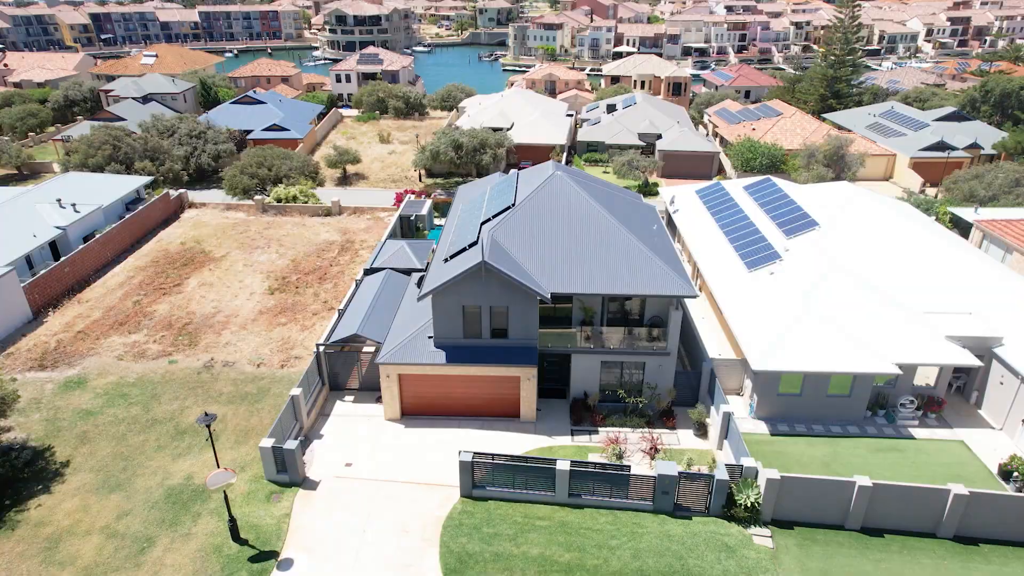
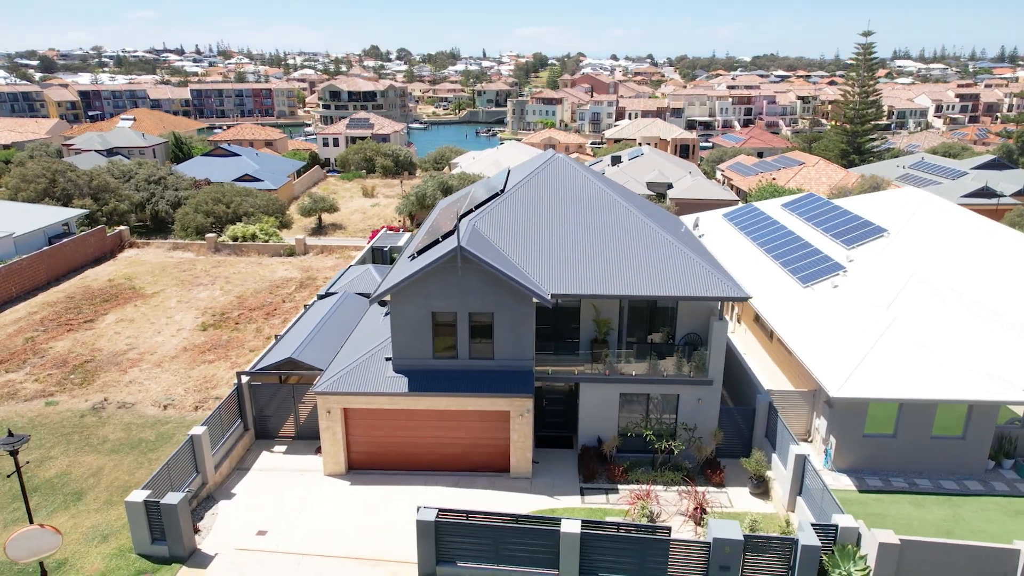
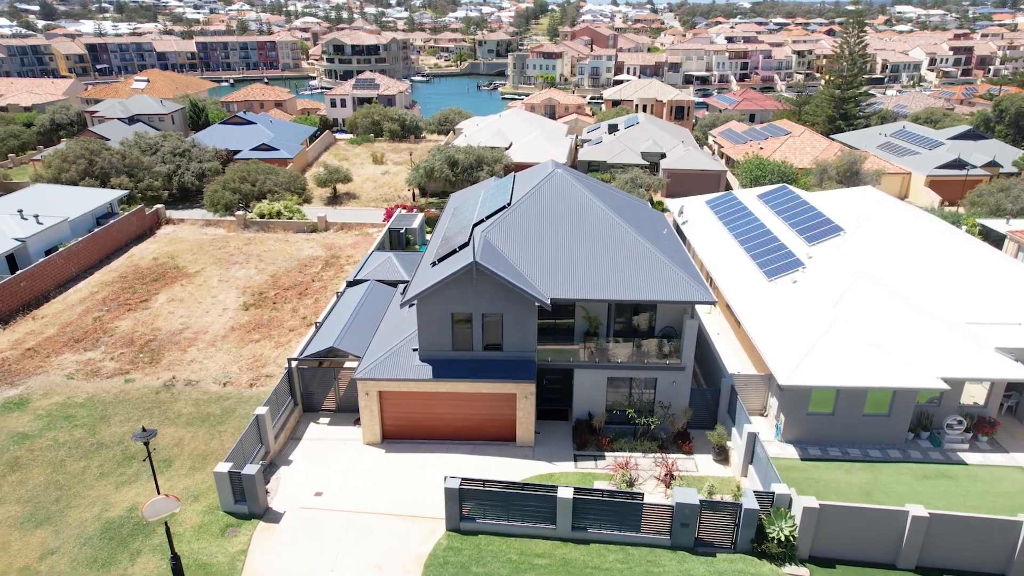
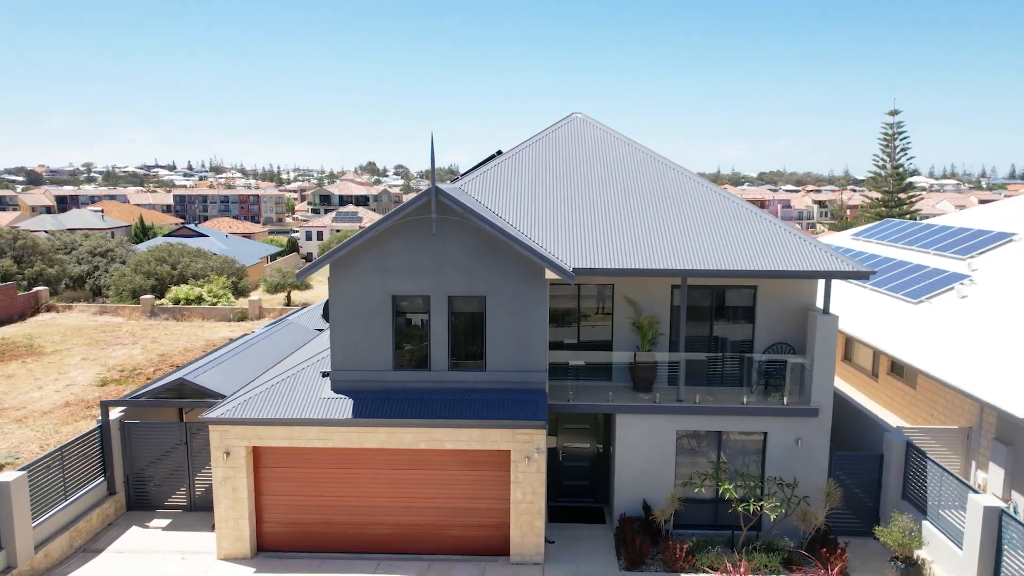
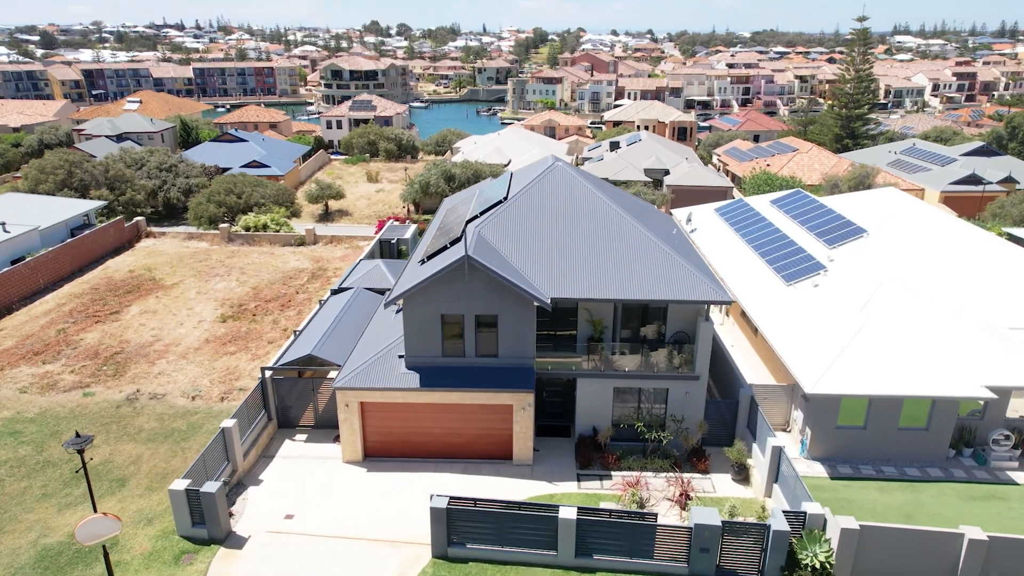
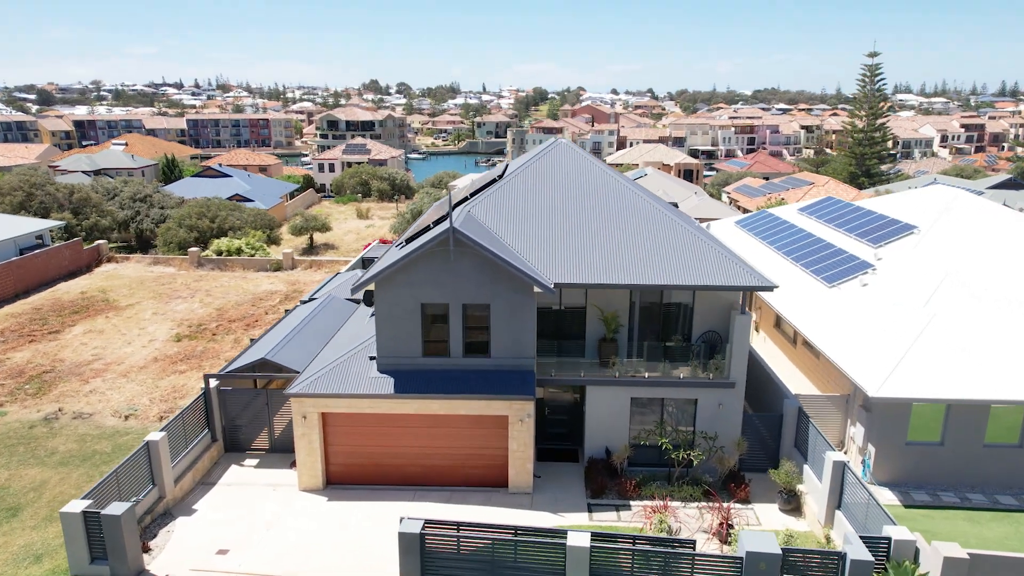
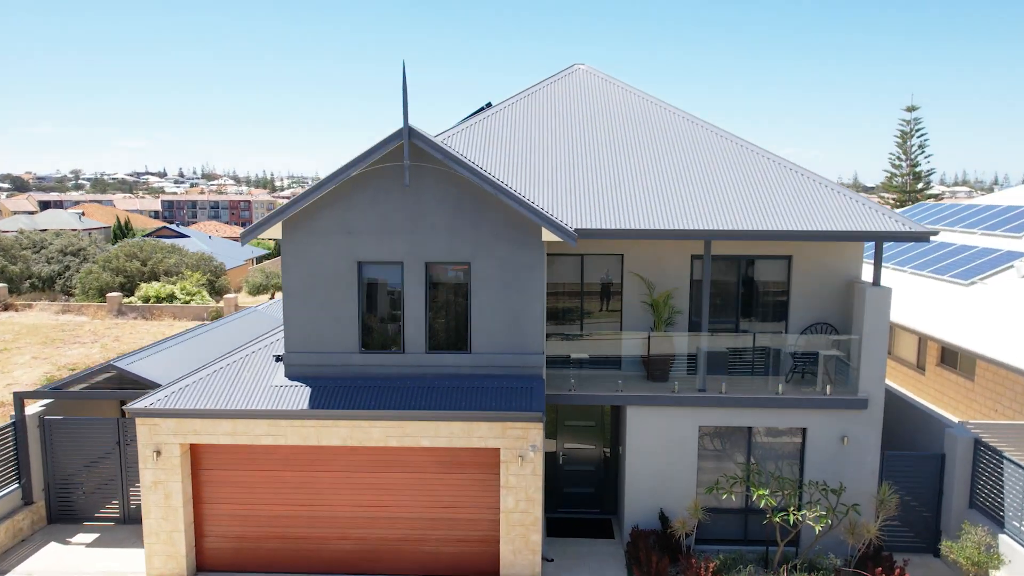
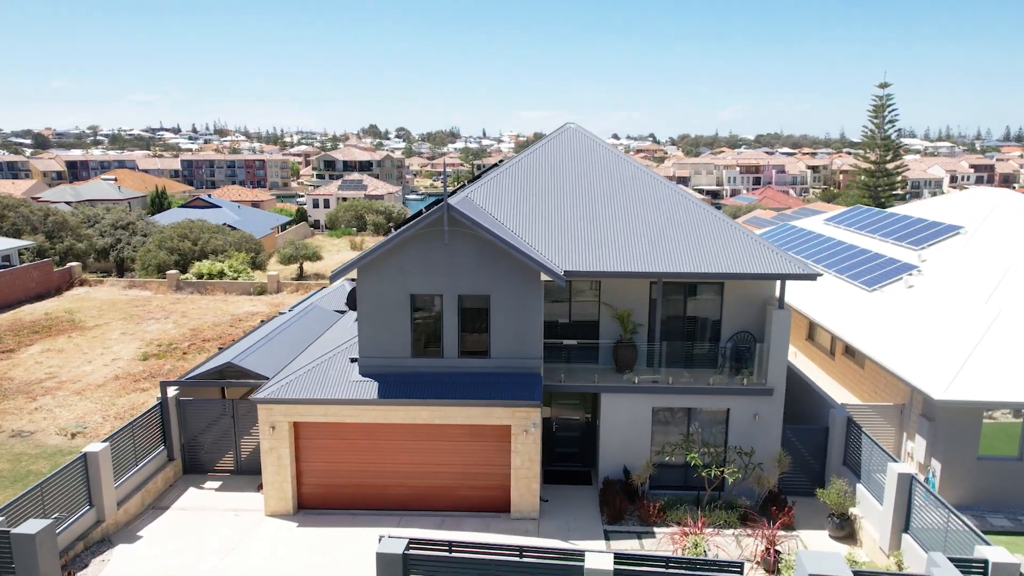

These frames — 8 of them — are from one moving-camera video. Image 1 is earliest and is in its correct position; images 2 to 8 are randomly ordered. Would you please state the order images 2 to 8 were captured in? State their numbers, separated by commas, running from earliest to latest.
3, 5, 2, 6, 8, 4, 7
